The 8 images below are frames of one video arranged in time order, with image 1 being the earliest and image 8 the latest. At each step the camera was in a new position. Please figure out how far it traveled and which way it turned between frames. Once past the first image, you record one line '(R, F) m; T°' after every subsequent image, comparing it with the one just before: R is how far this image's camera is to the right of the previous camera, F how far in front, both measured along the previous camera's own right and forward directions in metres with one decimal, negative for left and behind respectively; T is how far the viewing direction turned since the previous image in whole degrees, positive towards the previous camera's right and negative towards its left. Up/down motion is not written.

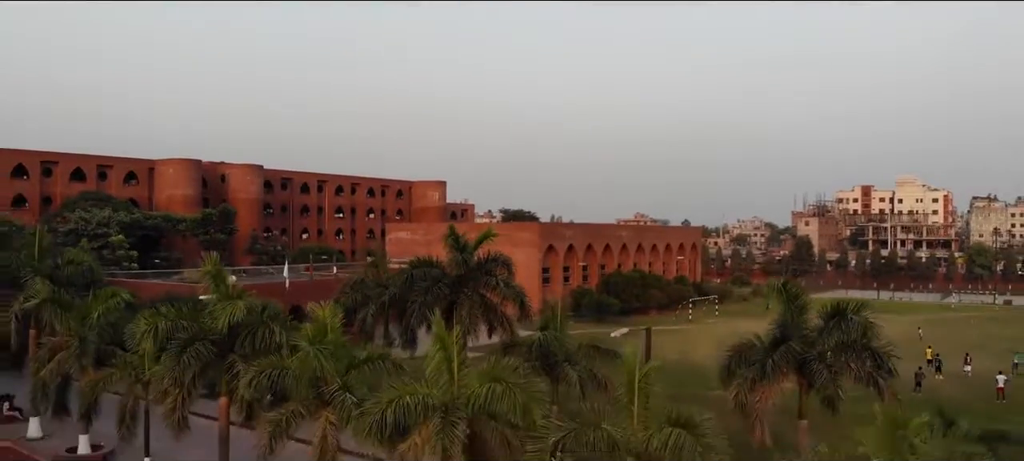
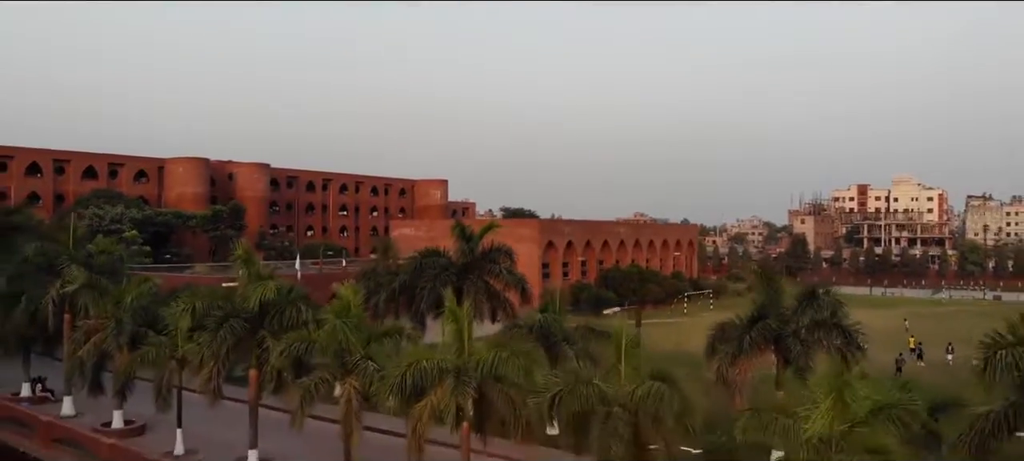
(-0.1, -1.4) m; 0°
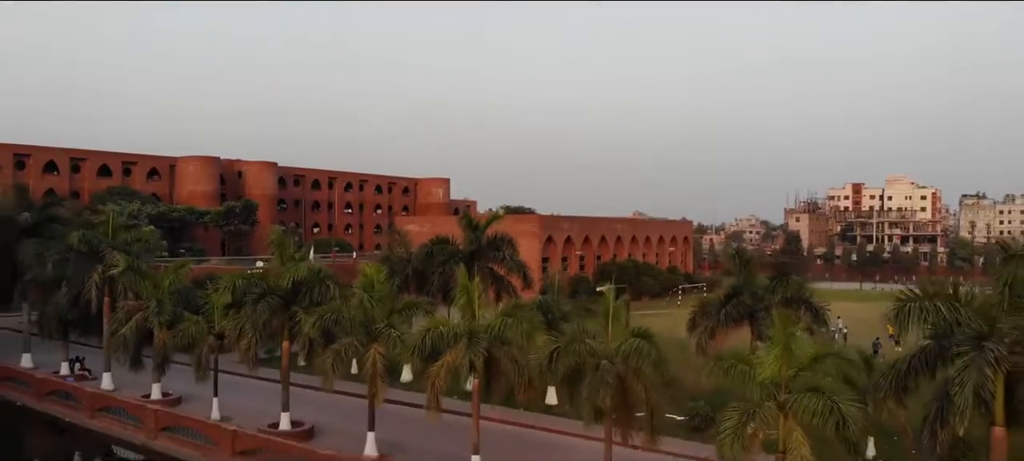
(-0.1, -1.9) m; 0°
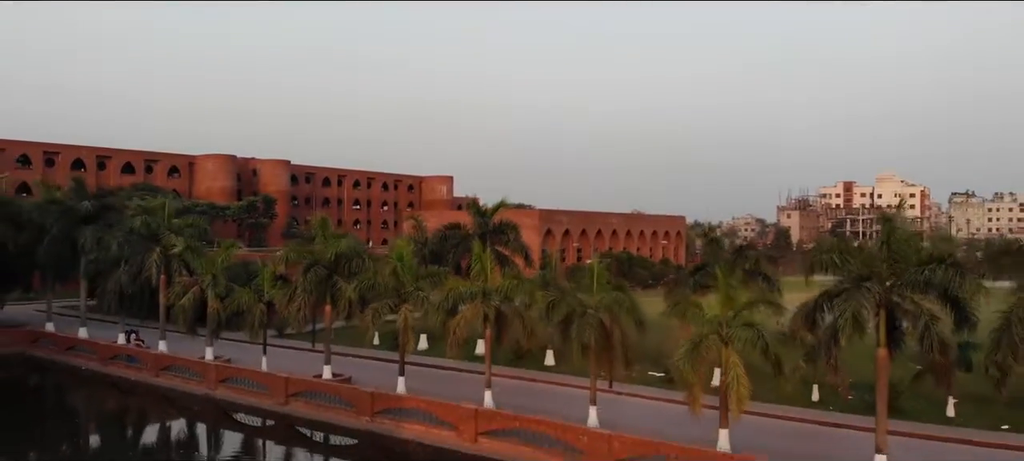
(-0.1, -3.3) m; 0°
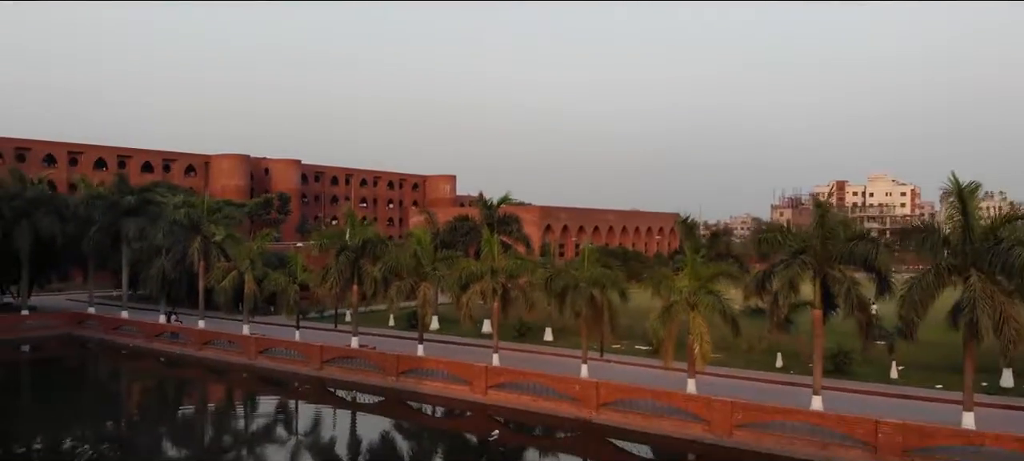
(-0.1, -3.0) m; 0°
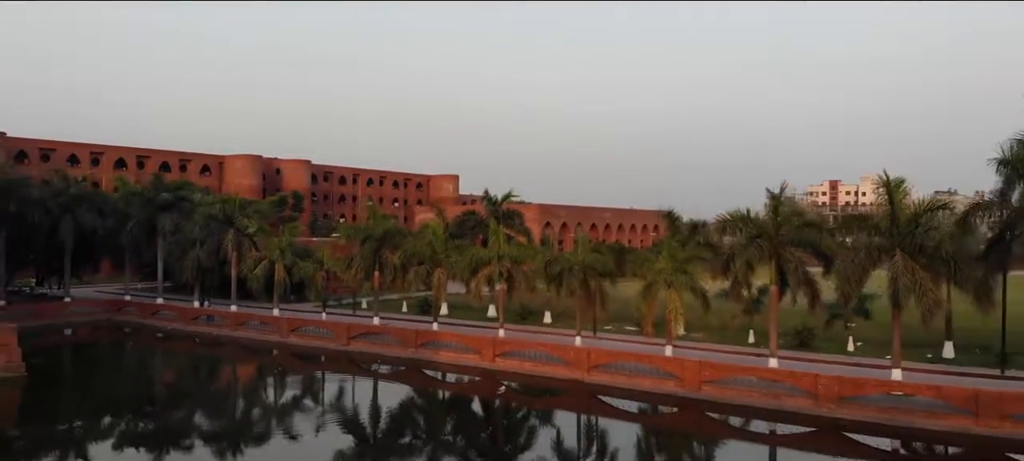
(-0.1, -3.0) m; 0°
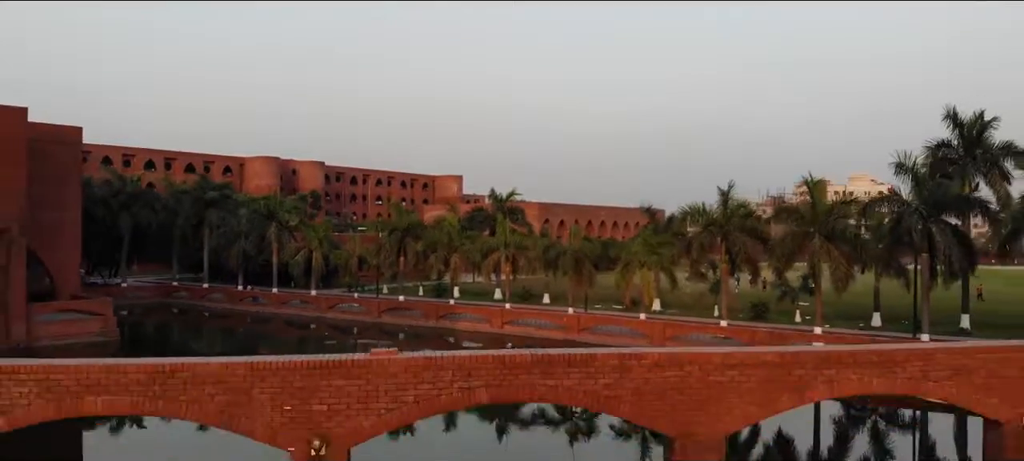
(-0.2, -4.9) m; 0°
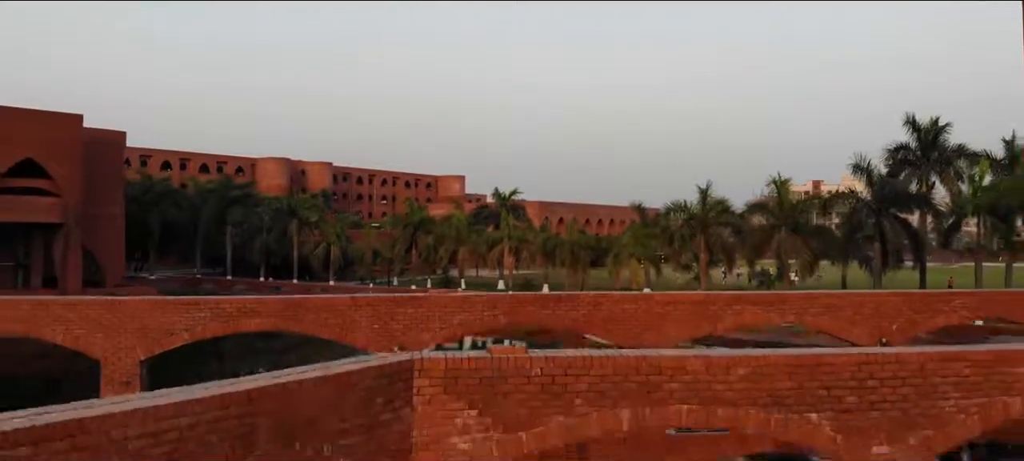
(-0.1, -3.0) m; 0°
